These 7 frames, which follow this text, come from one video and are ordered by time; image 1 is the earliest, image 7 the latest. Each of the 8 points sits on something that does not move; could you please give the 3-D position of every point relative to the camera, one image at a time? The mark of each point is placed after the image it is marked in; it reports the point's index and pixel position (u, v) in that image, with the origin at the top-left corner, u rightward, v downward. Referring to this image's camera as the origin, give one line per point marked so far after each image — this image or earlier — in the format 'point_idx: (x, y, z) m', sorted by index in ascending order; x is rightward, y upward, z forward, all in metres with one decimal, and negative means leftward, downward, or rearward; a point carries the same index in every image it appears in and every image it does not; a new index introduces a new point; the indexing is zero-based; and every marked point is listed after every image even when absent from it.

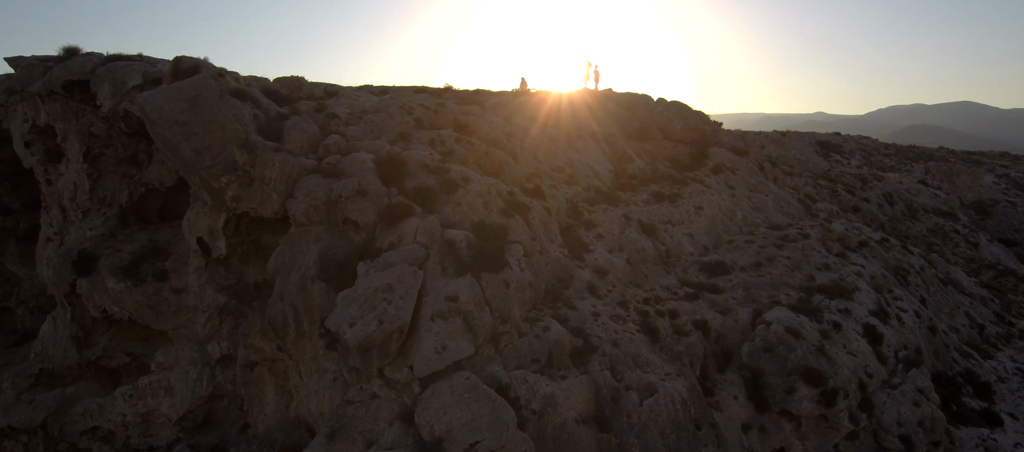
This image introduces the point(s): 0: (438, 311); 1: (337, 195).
0: (-2.0, -2.3, +16.7) m
1: (-5.5, +1.0, +19.4) m
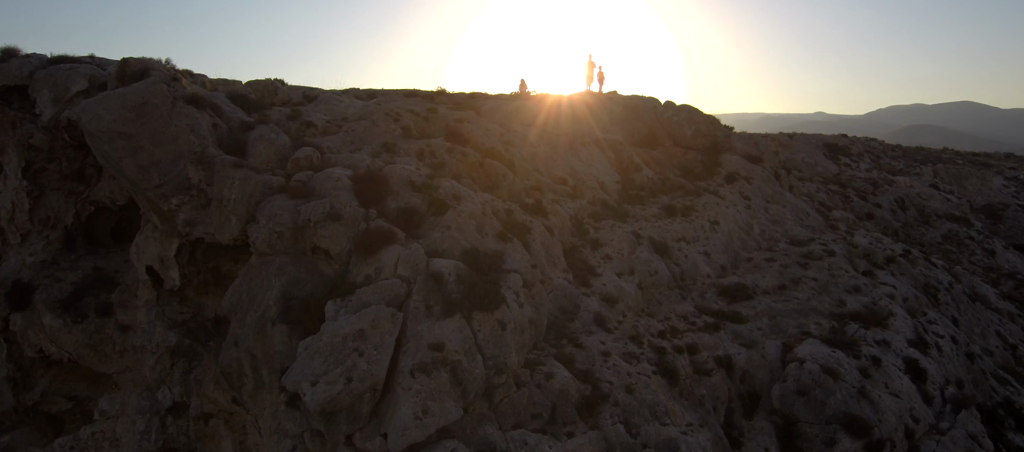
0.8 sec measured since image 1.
0: (-2.1, -3.1, +13.9) m
1: (-5.6, +0.2, +16.6) m
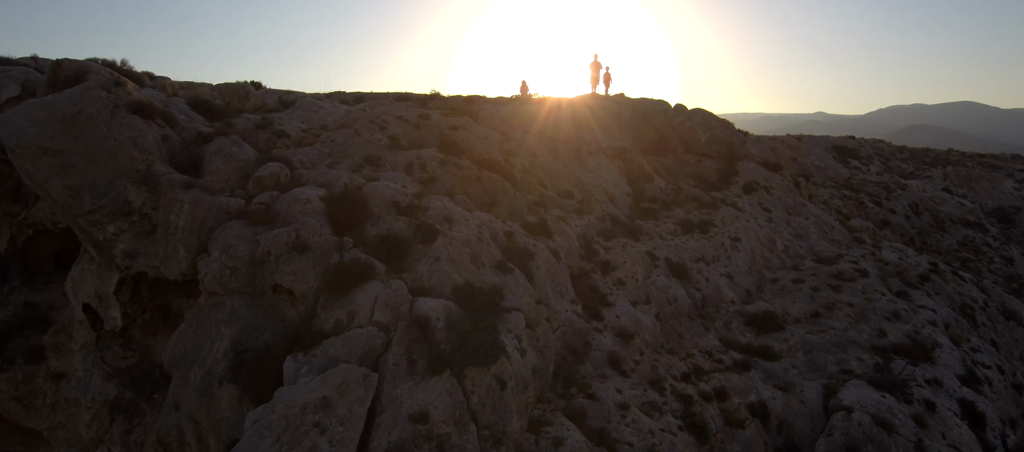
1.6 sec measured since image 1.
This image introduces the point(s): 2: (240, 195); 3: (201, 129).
0: (-2.1, -3.9, +11.2) m
1: (-5.6, -0.6, +13.9) m
2: (-7.0, +0.8, +15.7) m
3: (-8.8, +2.7, +17.4) m
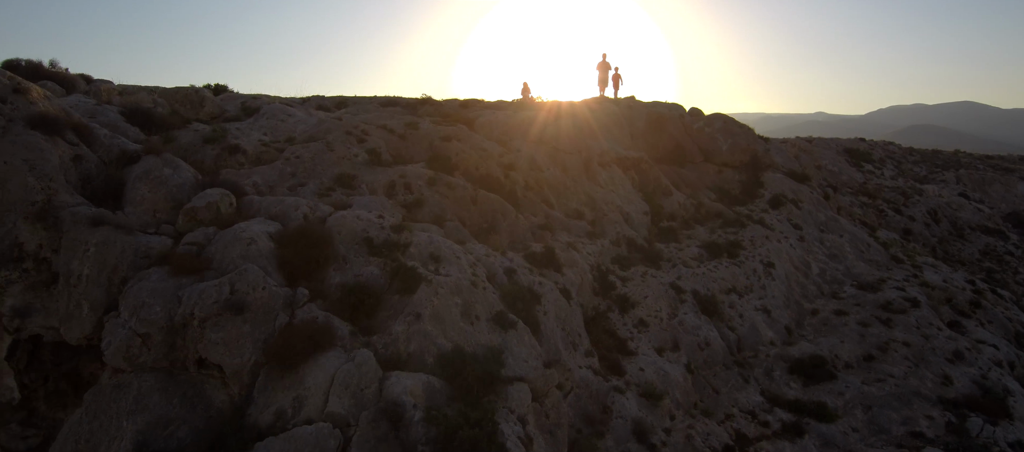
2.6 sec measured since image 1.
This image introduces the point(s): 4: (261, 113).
0: (-2.0, -4.8, +7.8) m
1: (-5.6, -1.5, +10.5) m
2: (-6.9, -0.1, +12.3) m
3: (-8.8, +1.8, +14.0) m
4: (-8.1, +3.6, +19.6) m
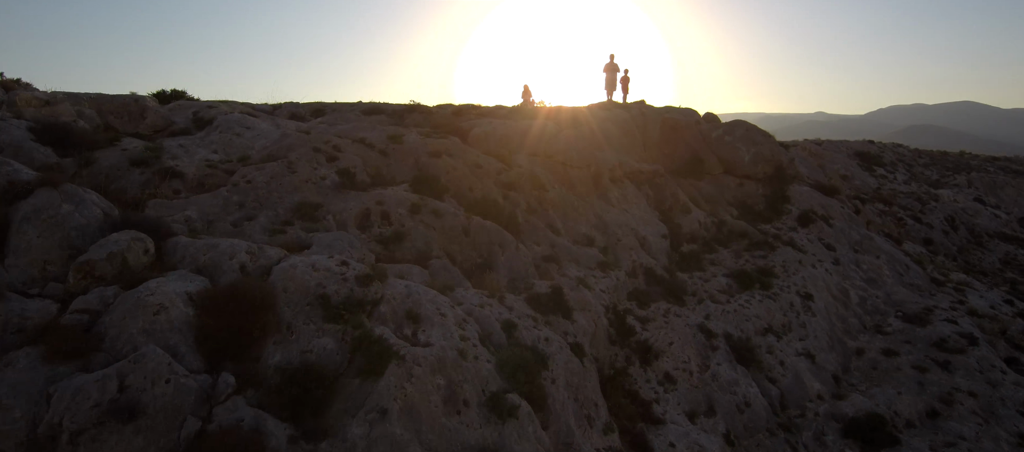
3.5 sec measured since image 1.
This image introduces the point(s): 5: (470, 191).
0: (-2.0, -5.7, +4.7) m
1: (-5.6, -2.4, +7.4) m
2: (-6.9, -1.0, +9.3) m
3: (-8.8, +0.9, +10.9) m
4: (-8.1, +2.7, +16.6) m
5: (-1.2, +1.1, +17.7) m
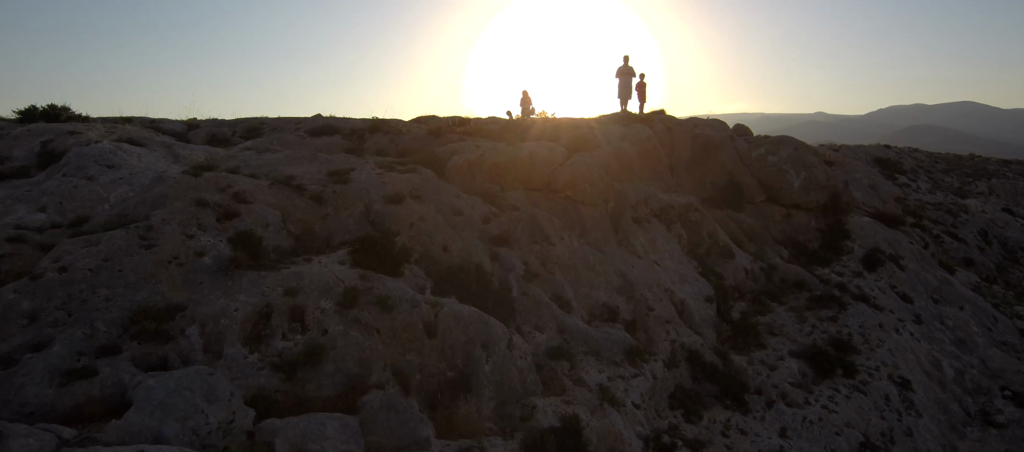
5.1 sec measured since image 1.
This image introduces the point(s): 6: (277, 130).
0: (-2.2, -7.3, -0.7) m
1: (-5.8, -4.0, +2.0) m
2: (-7.1, -2.6, +3.9) m
3: (-9.0, -0.6, +5.5) m
4: (-8.2, +1.1, +11.2) m
5: (-1.4, -0.5, +12.3) m
6: (-6.8, +2.8, +17.7) m
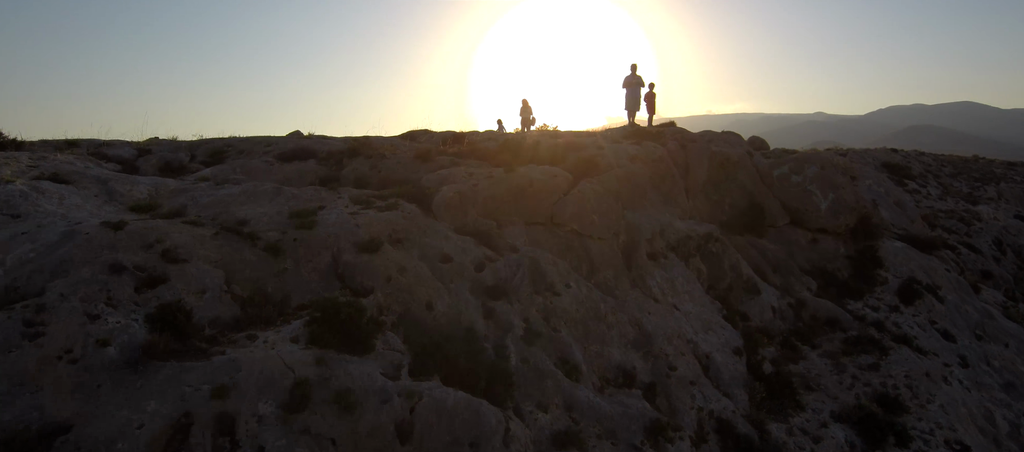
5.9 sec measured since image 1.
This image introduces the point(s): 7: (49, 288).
0: (-2.2, -8.2, -2.9) m
1: (-5.8, -4.9, -0.1) m
2: (-7.2, -3.5, +1.7) m
3: (-9.0, -1.6, +3.4) m
4: (-8.3, +0.2, +9.0) m
5: (-1.4, -1.5, +10.1) m
6: (-6.8, +1.9, +15.6) m
7: (-5.7, -0.7, +7.7) m
